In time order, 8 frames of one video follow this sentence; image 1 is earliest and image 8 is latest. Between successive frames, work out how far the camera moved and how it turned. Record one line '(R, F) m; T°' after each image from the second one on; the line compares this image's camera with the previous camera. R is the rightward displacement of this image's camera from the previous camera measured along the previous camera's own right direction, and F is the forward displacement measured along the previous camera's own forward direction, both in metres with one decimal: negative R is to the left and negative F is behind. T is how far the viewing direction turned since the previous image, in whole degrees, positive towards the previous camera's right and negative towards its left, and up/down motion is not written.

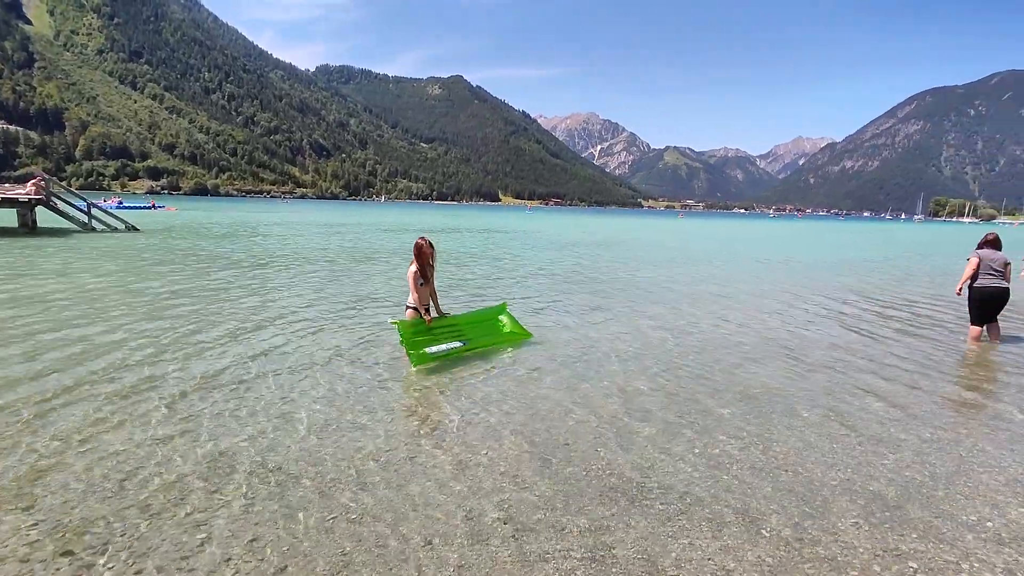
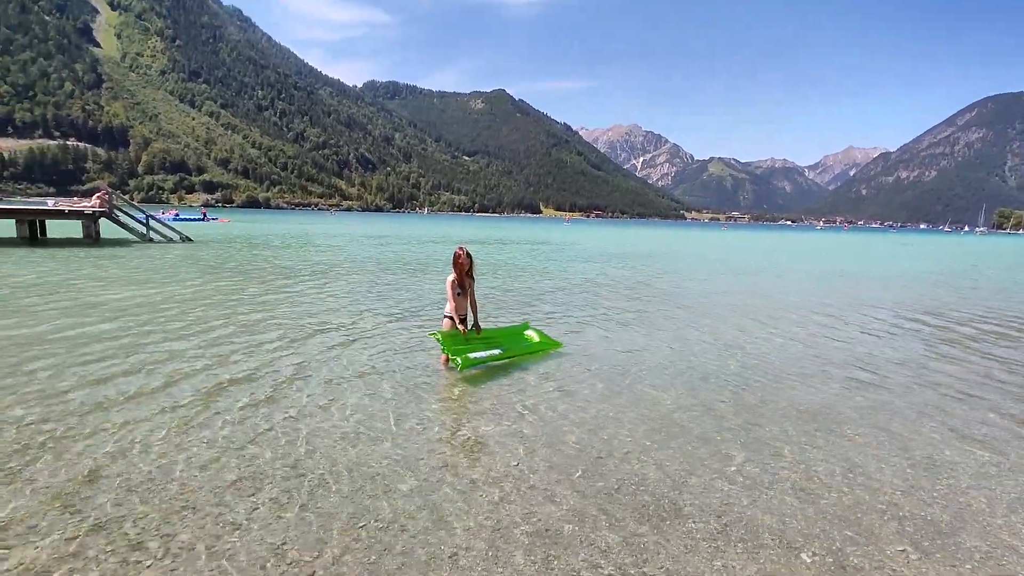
(+1.3, -0.4) m; -4°
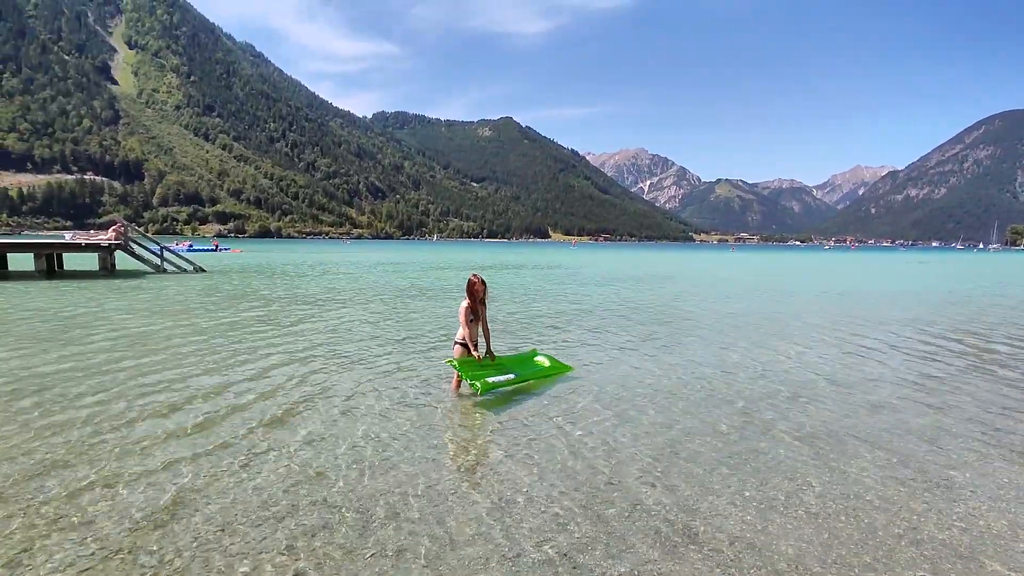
(+0.3, -0.7) m; -1°
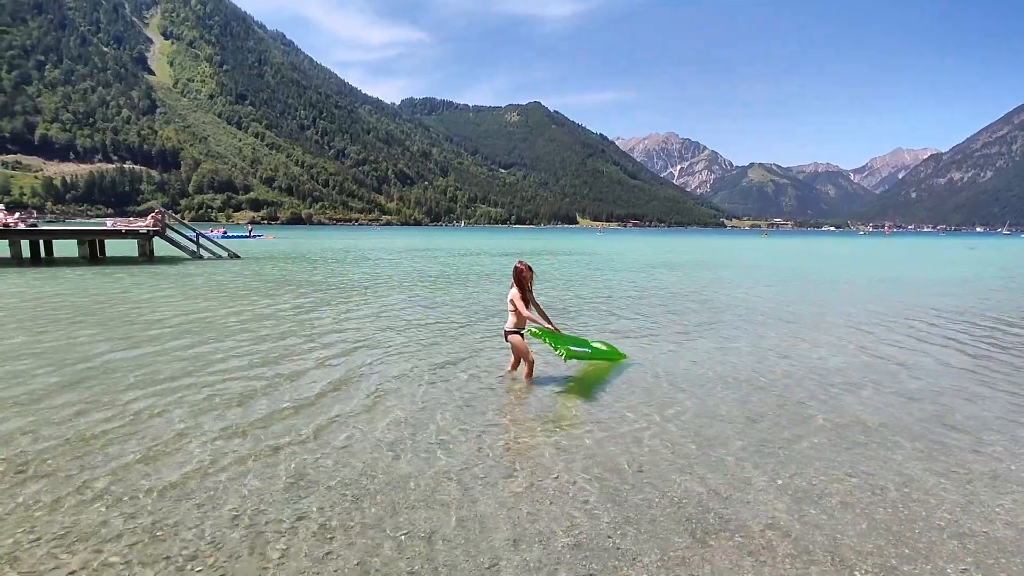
(-0.2, 0.0) m; -3°
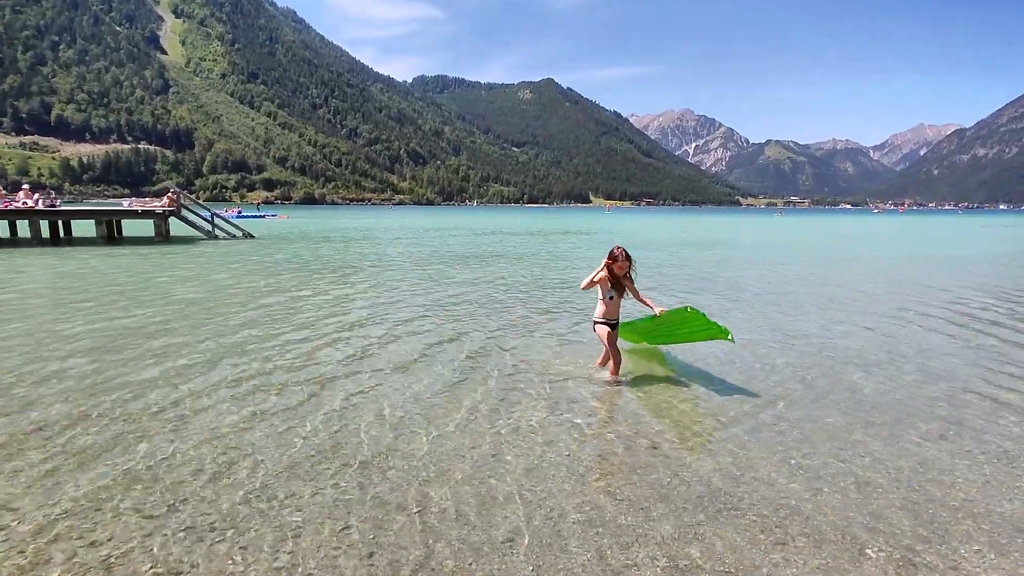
(+0.1, +0.3) m; -1°
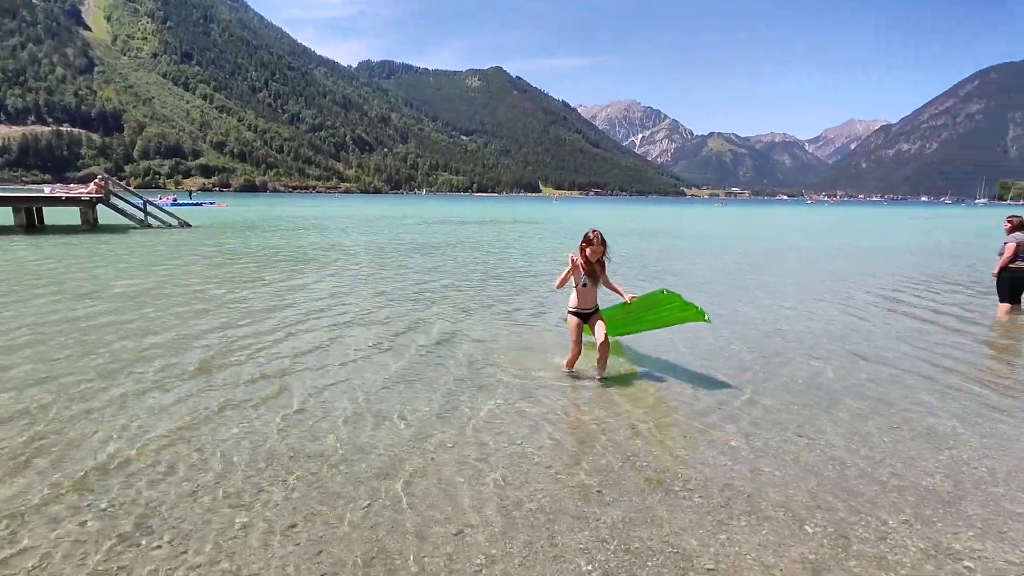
(-0.9, +0.8) m; +5°
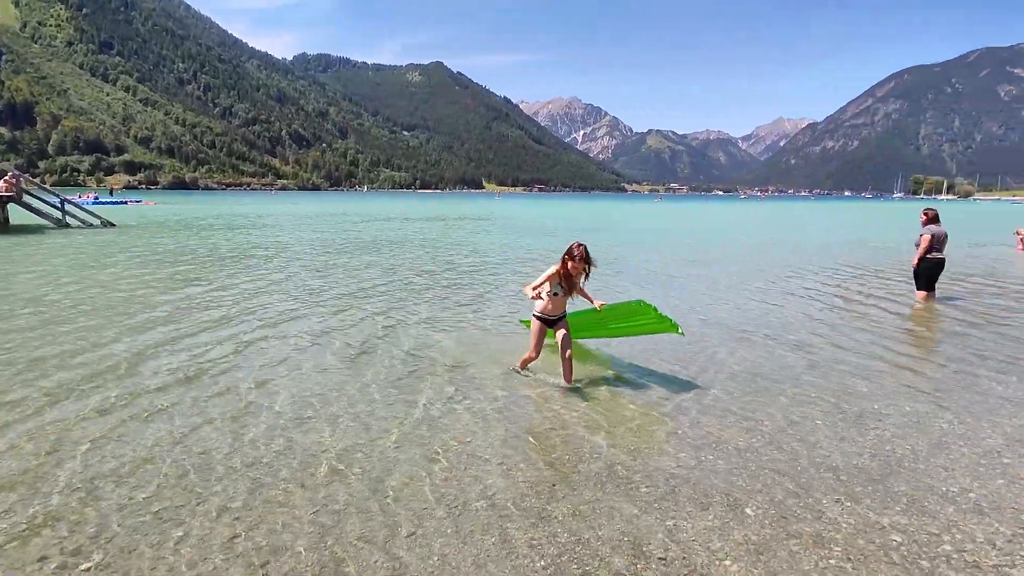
(-1.3, +0.7) m; +5°
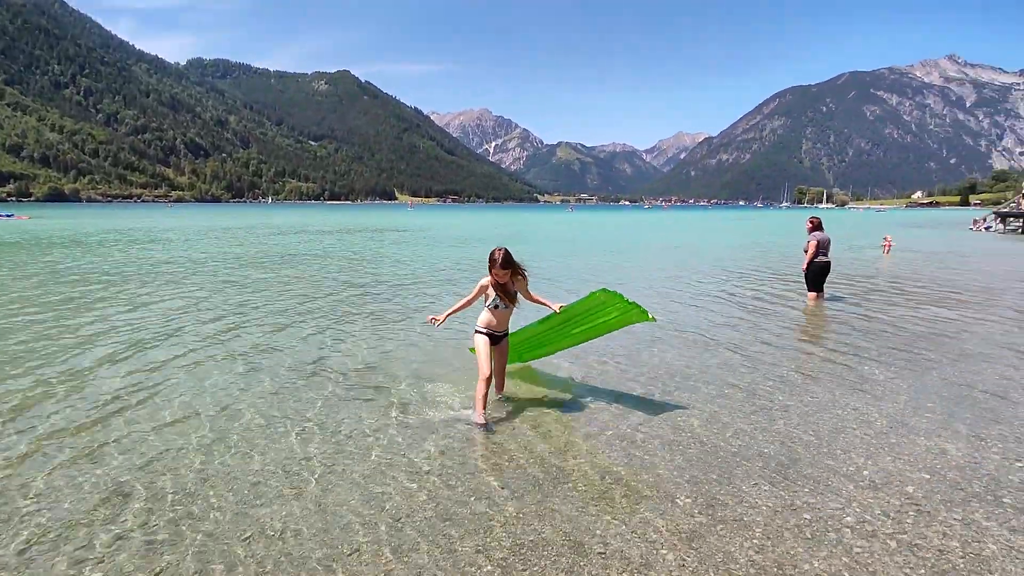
(-3.3, +1.0) m; +8°
